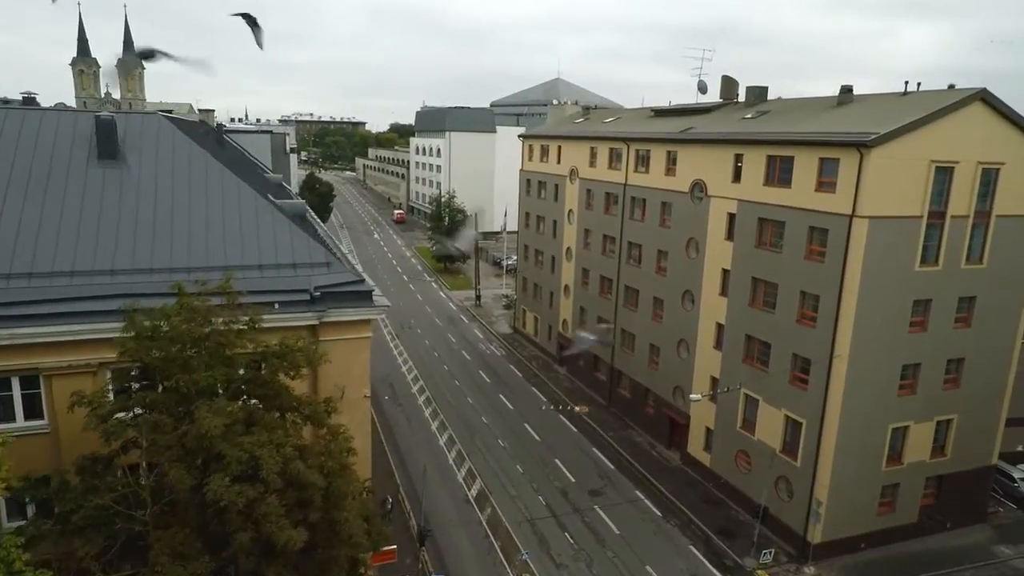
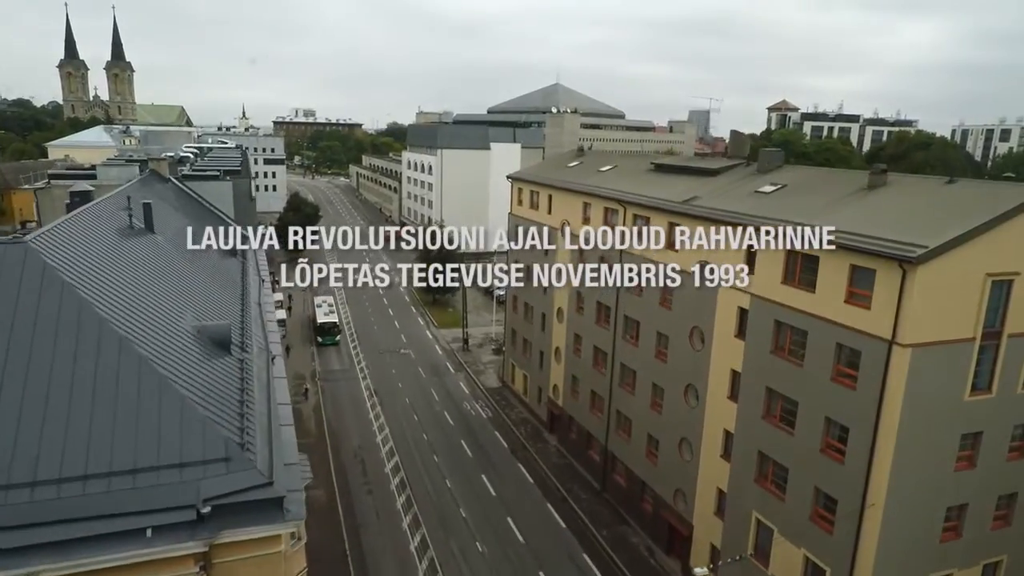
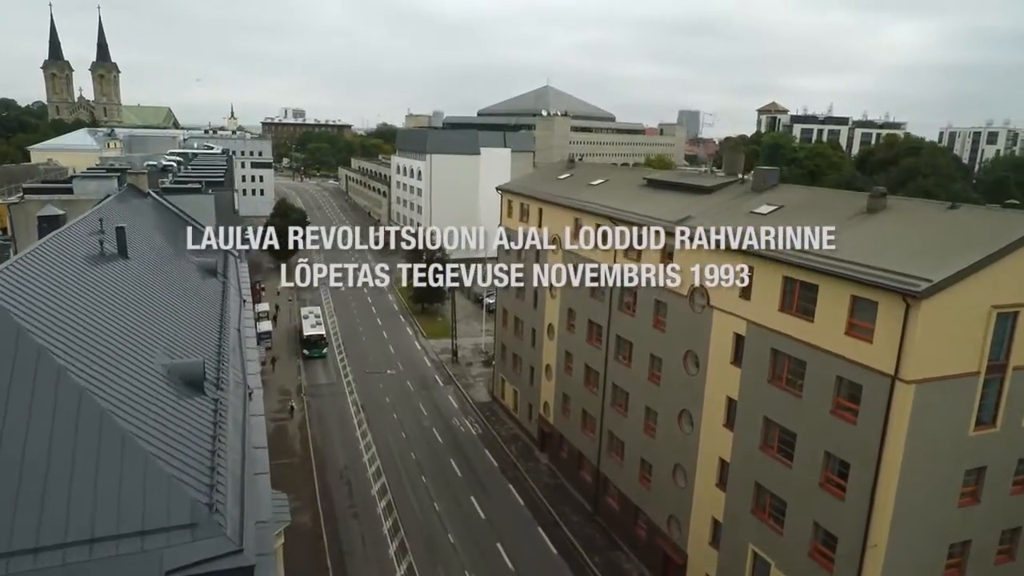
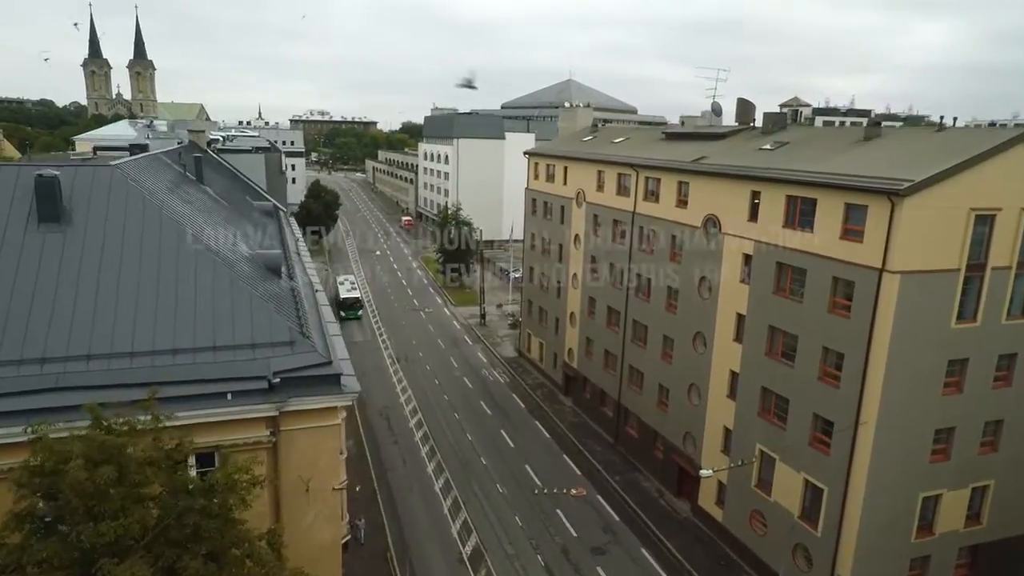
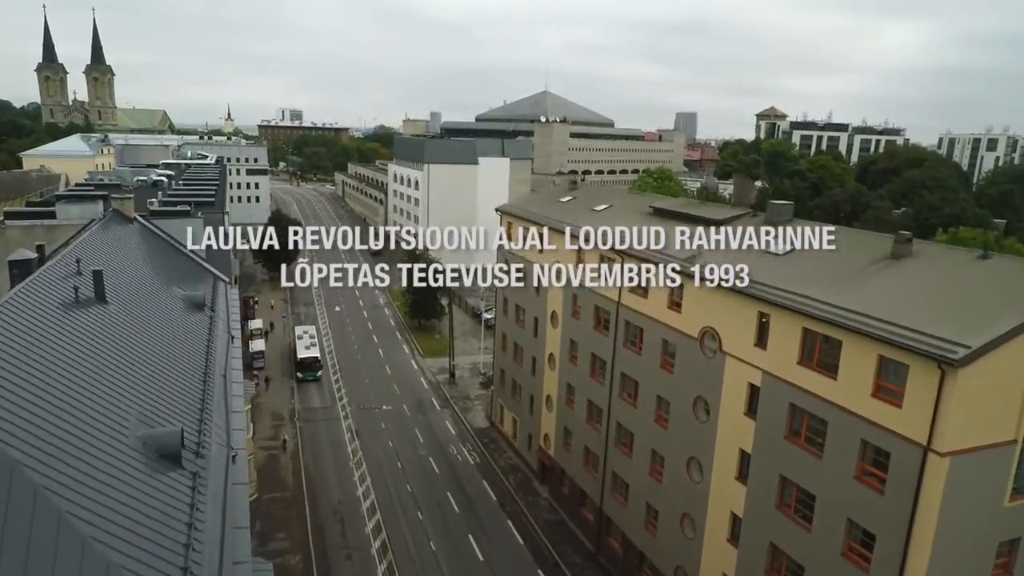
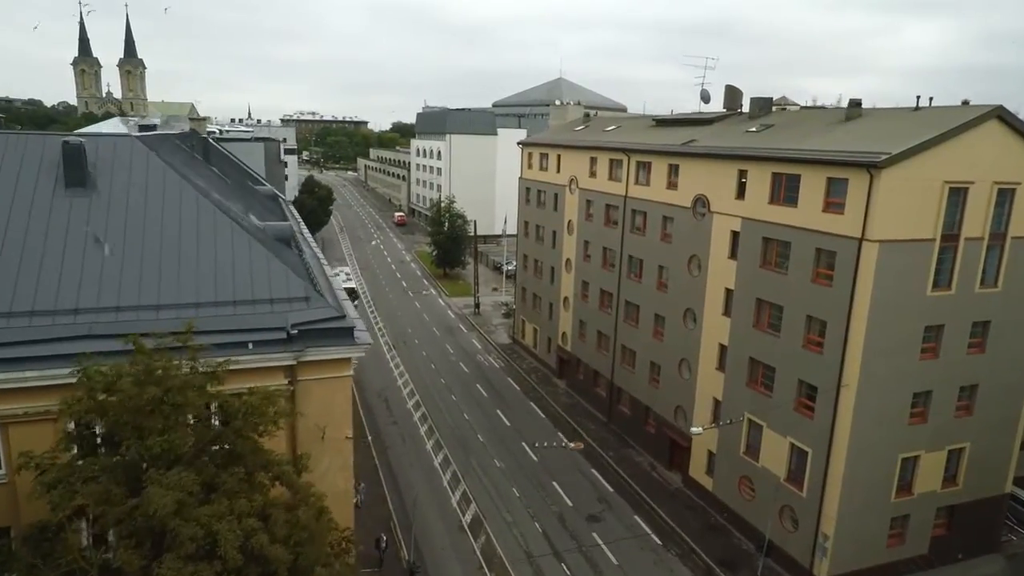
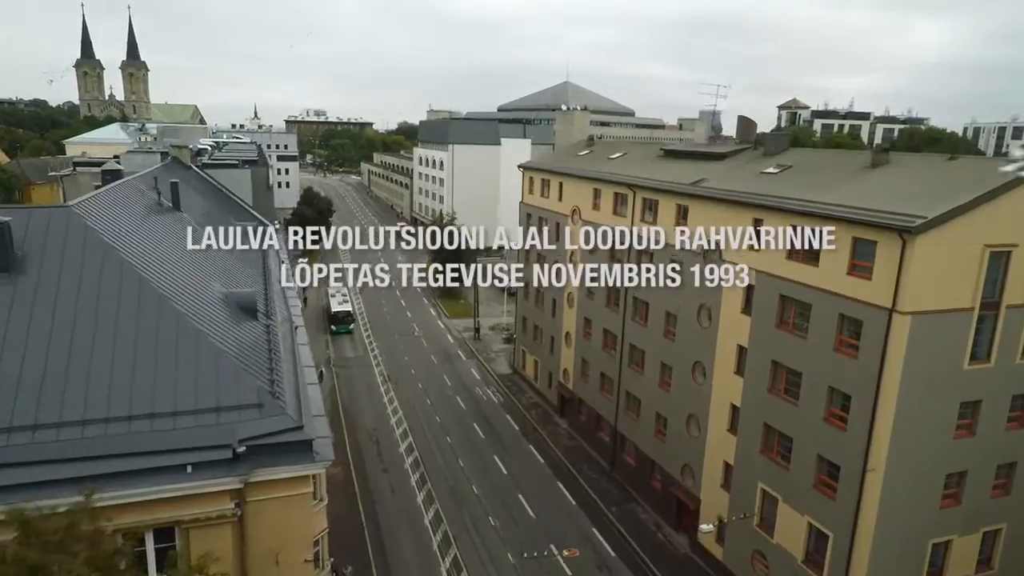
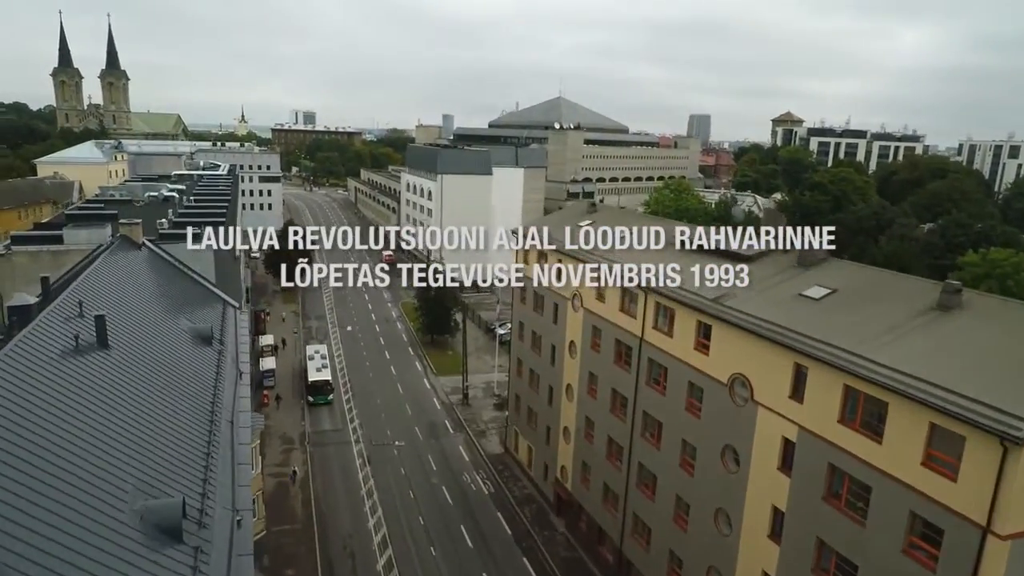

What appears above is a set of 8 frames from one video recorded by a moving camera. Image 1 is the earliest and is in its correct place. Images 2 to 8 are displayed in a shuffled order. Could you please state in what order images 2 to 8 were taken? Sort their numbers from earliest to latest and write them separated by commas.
6, 4, 7, 2, 3, 5, 8
